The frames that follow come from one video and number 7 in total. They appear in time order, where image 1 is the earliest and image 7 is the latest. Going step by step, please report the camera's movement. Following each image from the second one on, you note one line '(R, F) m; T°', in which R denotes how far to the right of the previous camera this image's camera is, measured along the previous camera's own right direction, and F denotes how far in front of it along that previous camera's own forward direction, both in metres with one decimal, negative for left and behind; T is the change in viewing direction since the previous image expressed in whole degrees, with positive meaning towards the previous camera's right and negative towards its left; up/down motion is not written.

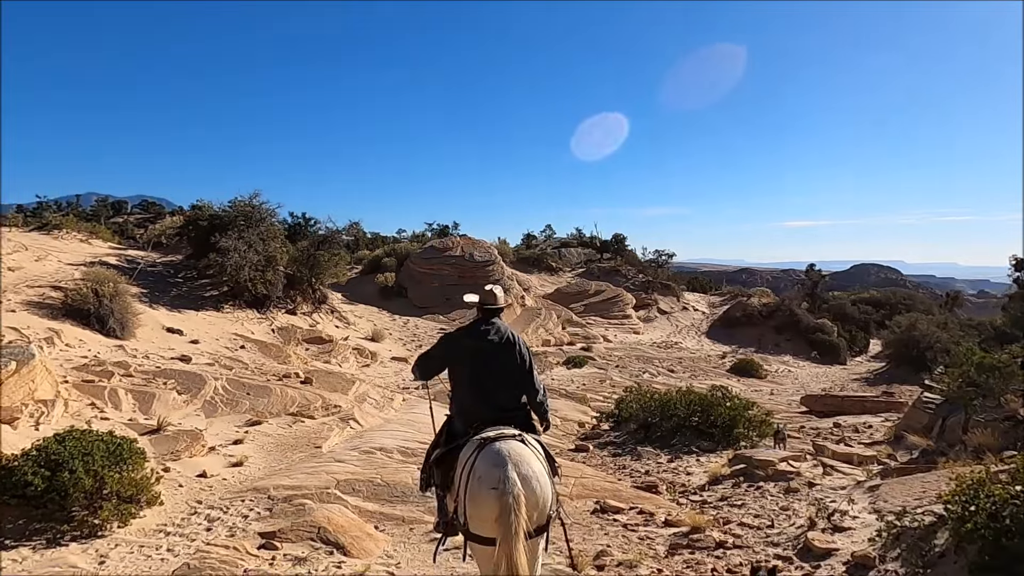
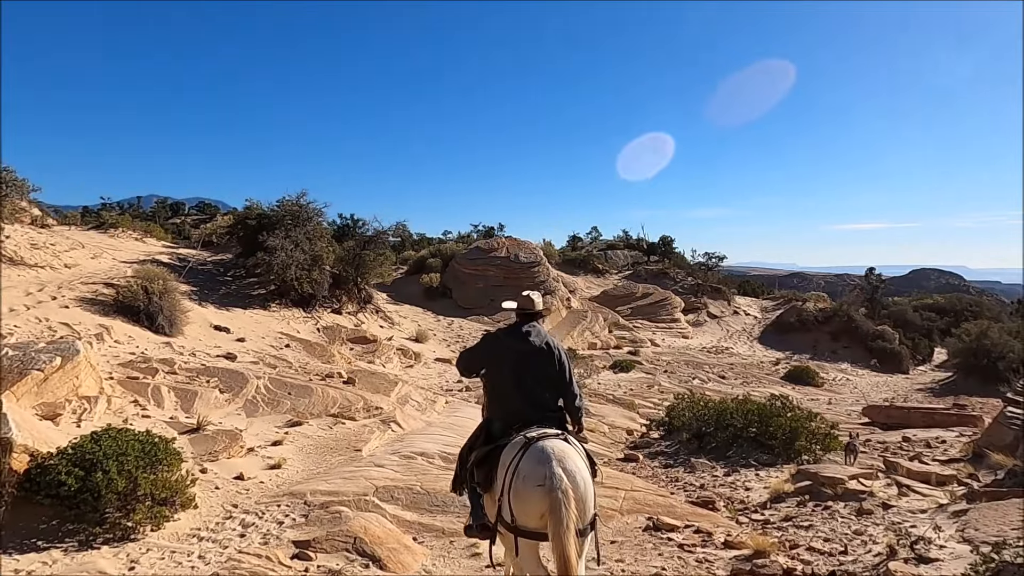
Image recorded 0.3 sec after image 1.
(-0.1, +0.4) m; -4°
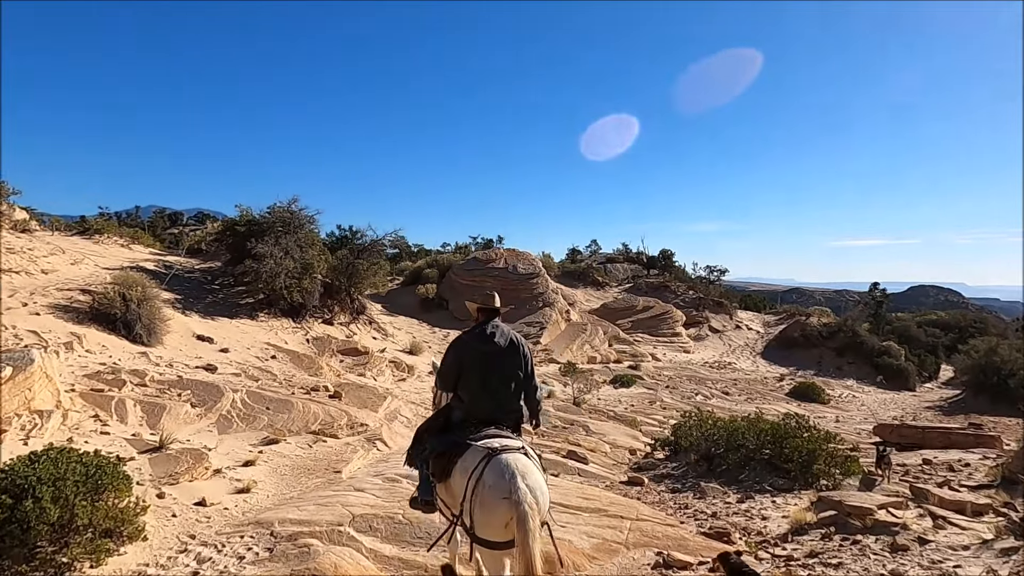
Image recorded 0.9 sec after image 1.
(0.0, +0.6) m; 0°
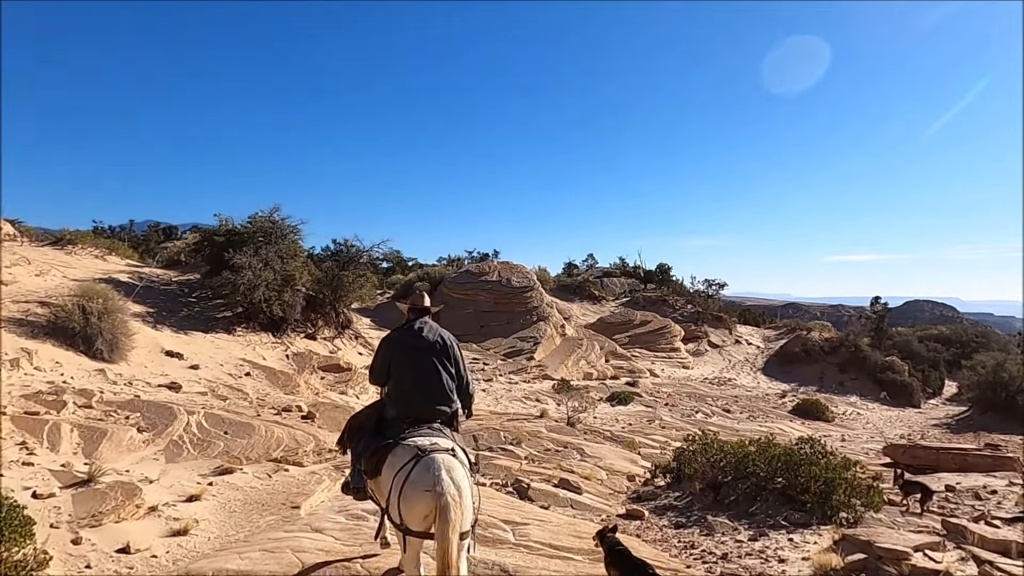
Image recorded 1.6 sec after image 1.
(+0.2, +0.8) m; 0°
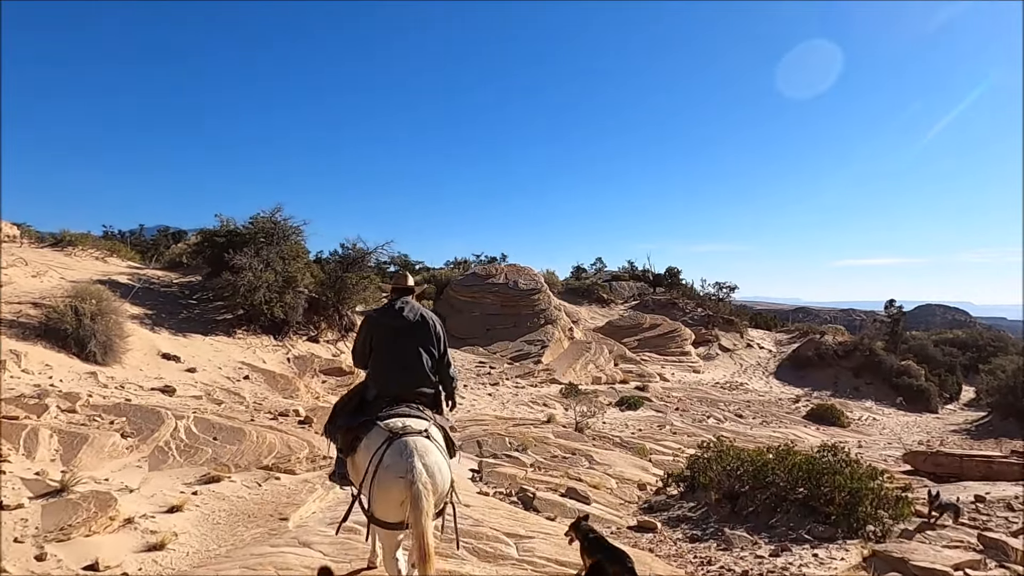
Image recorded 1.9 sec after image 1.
(+0.1, +0.4) m; -1°
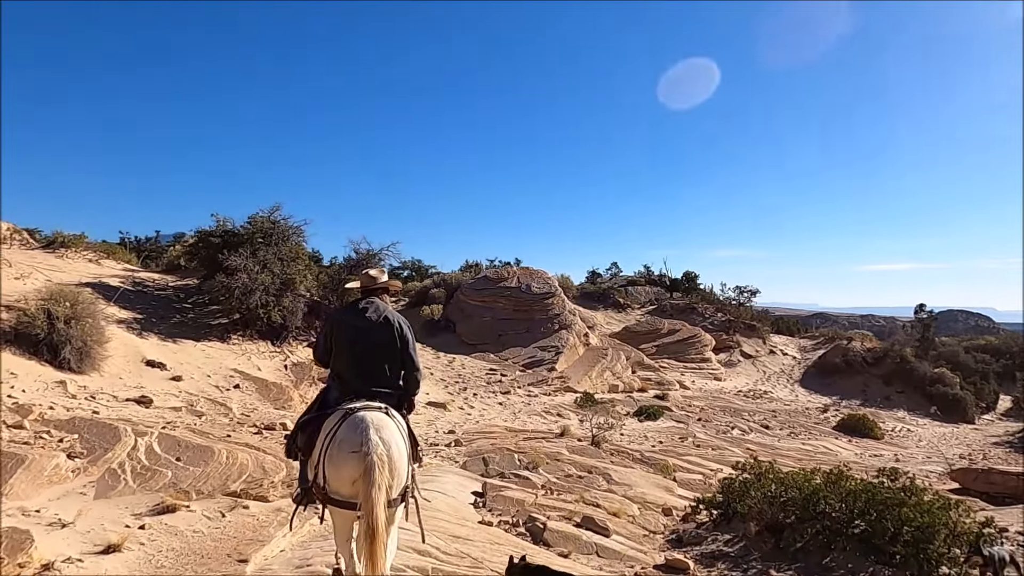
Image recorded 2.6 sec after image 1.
(+0.1, +1.0) m; -1°
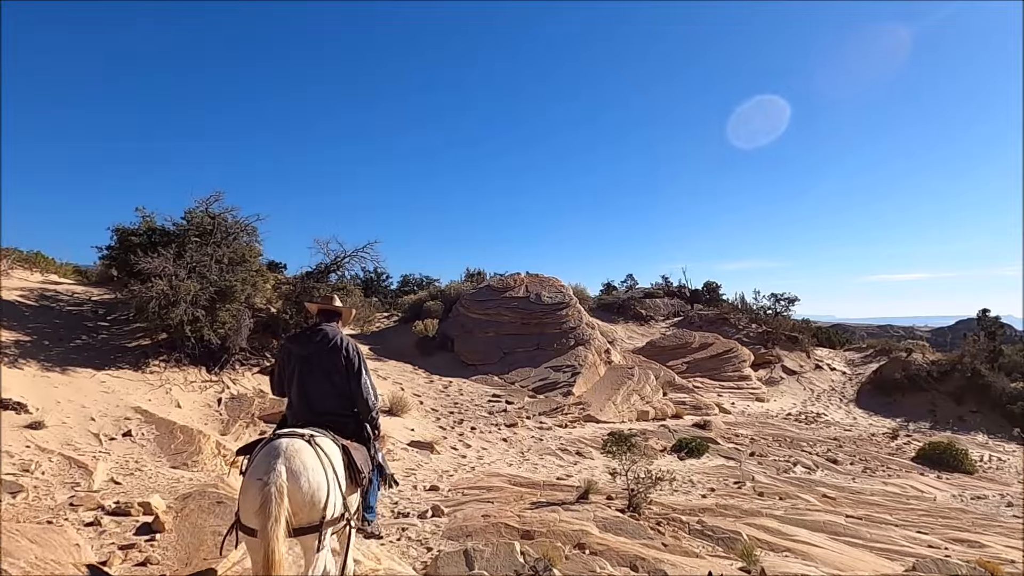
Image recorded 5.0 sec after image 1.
(+0.2, +3.4) m; -1°
